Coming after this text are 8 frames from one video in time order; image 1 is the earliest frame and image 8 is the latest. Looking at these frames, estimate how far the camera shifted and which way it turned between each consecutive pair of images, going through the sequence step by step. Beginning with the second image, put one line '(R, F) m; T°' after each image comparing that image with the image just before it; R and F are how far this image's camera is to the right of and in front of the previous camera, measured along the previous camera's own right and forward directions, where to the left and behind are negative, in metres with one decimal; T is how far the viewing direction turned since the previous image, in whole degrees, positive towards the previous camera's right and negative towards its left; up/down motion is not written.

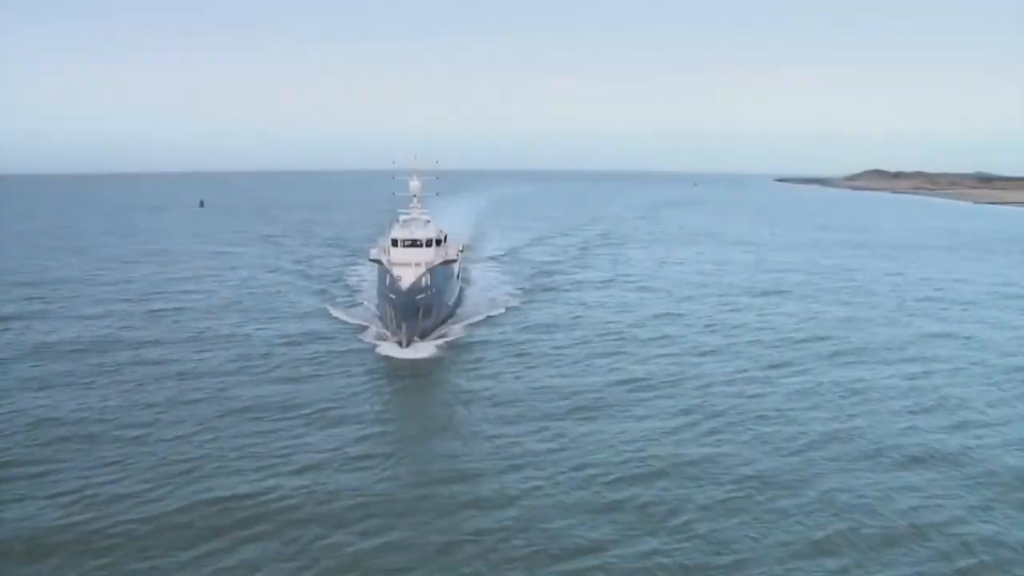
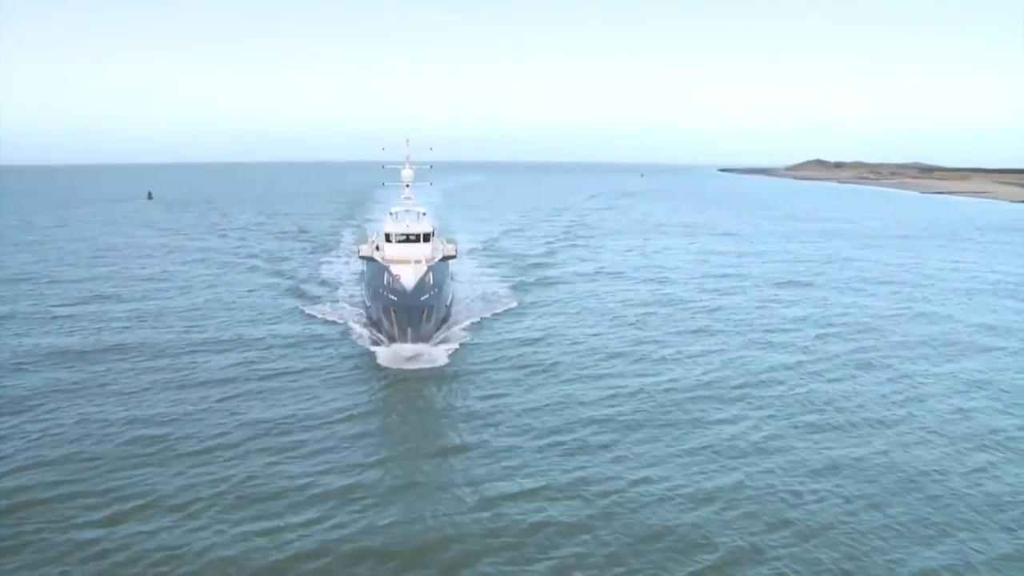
(-2.1, +1.5) m; +3°
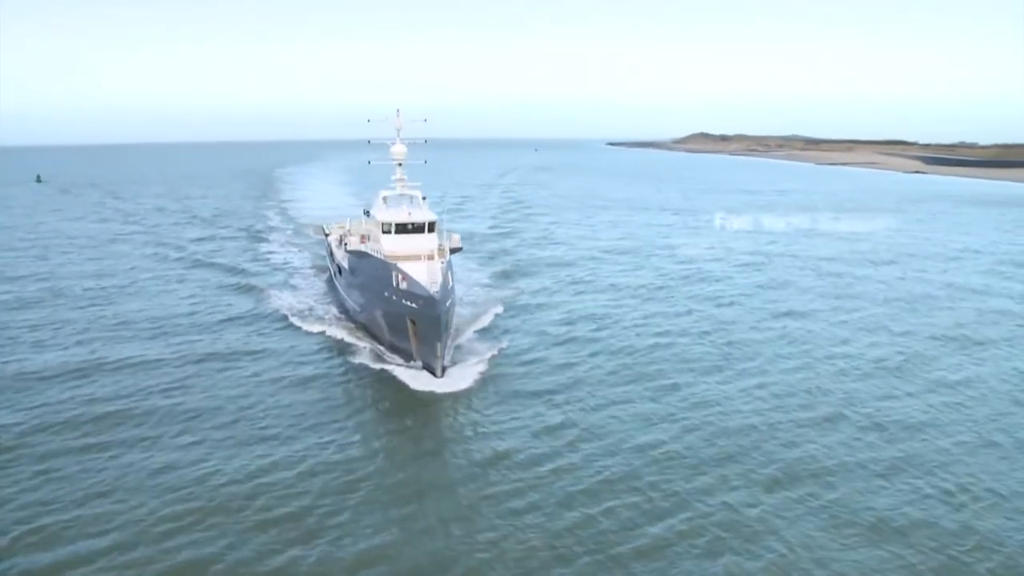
(-3.5, +2.4) m; +7°
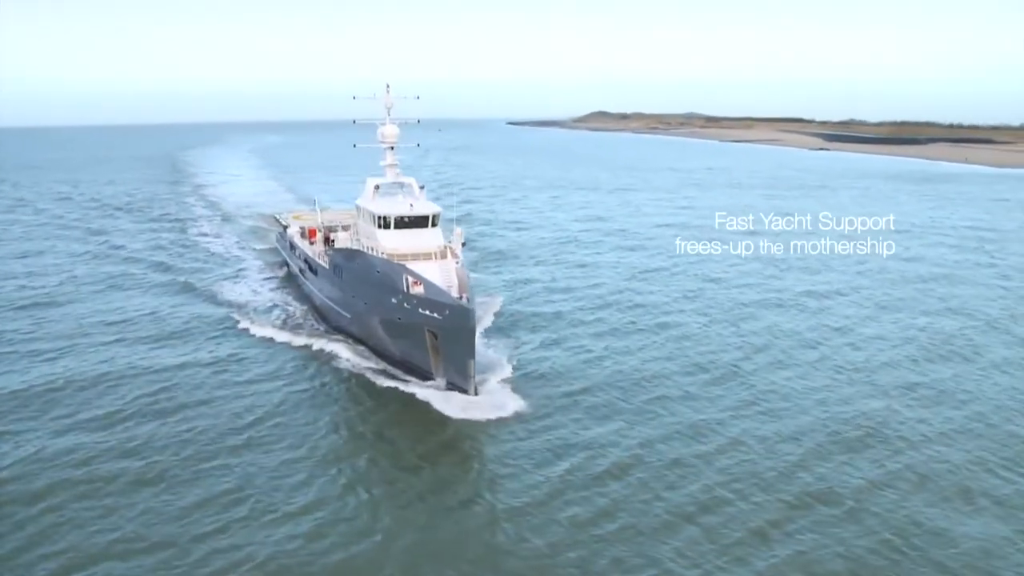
(-2.6, +1.4) m; +6°
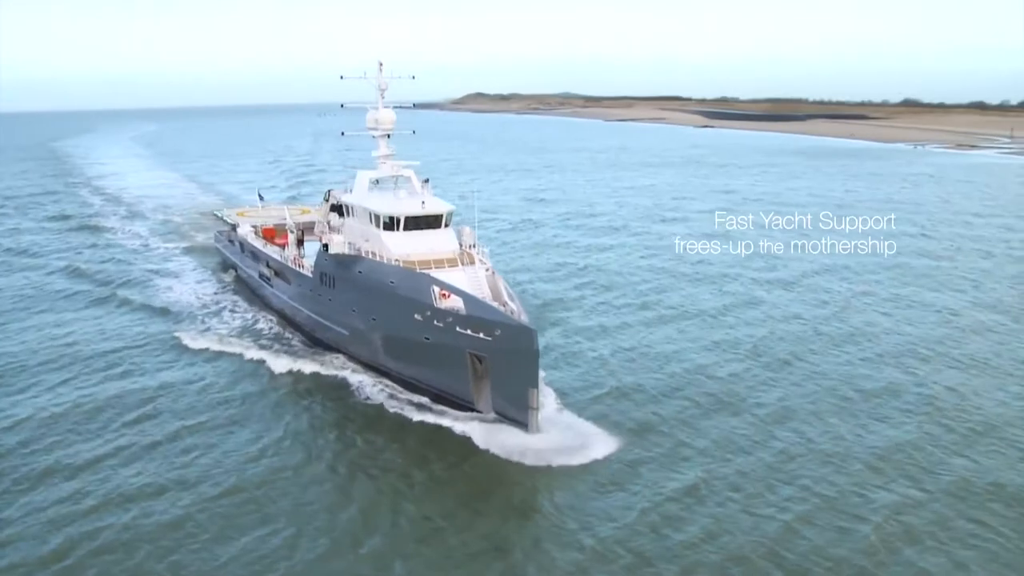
(-2.9, +1.4) m; +7°
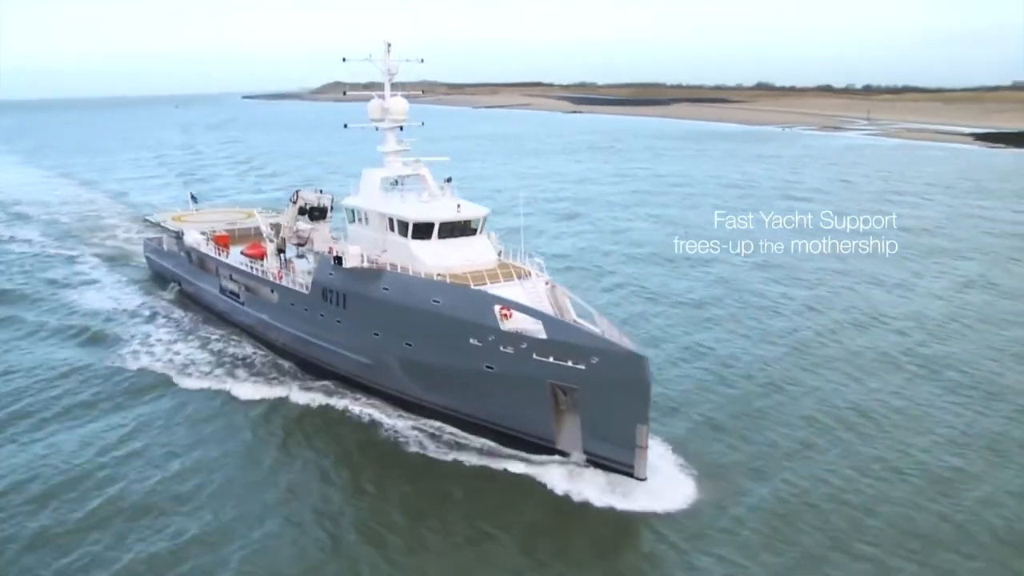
(-3.3, +1.8) m; +8°
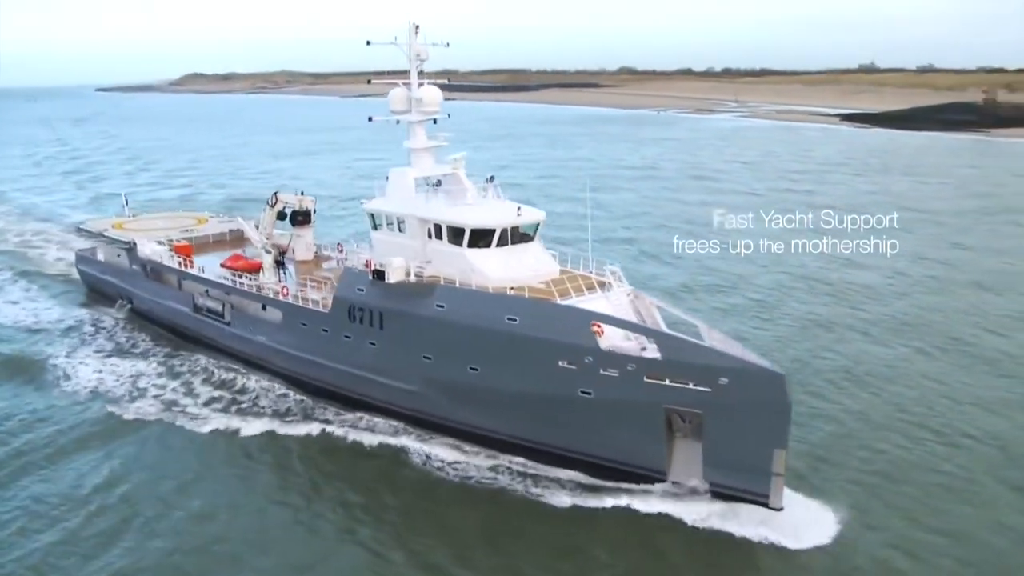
(-3.2, +2.0) m; +8°
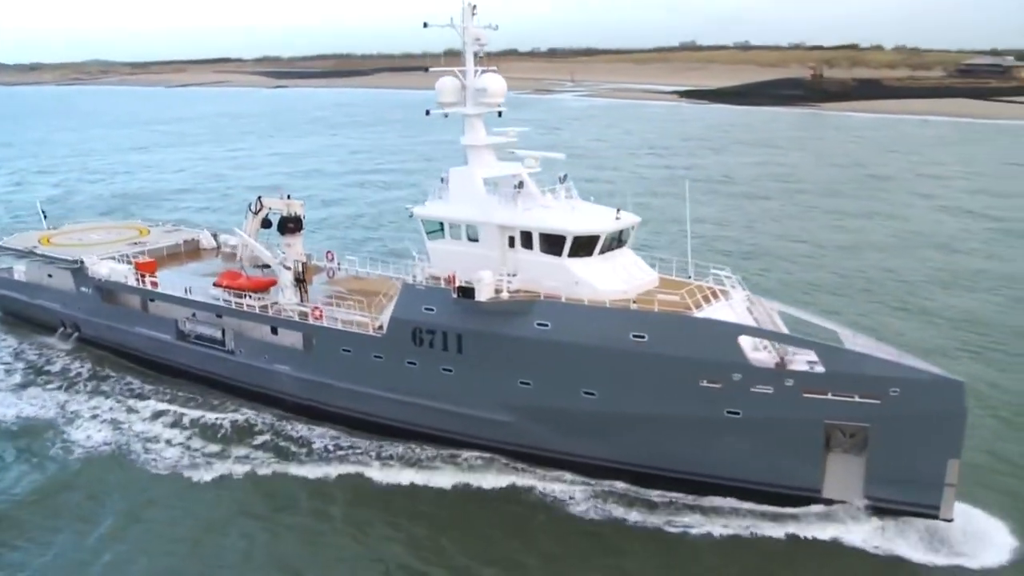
(-3.9, +2.0) m; +10°
